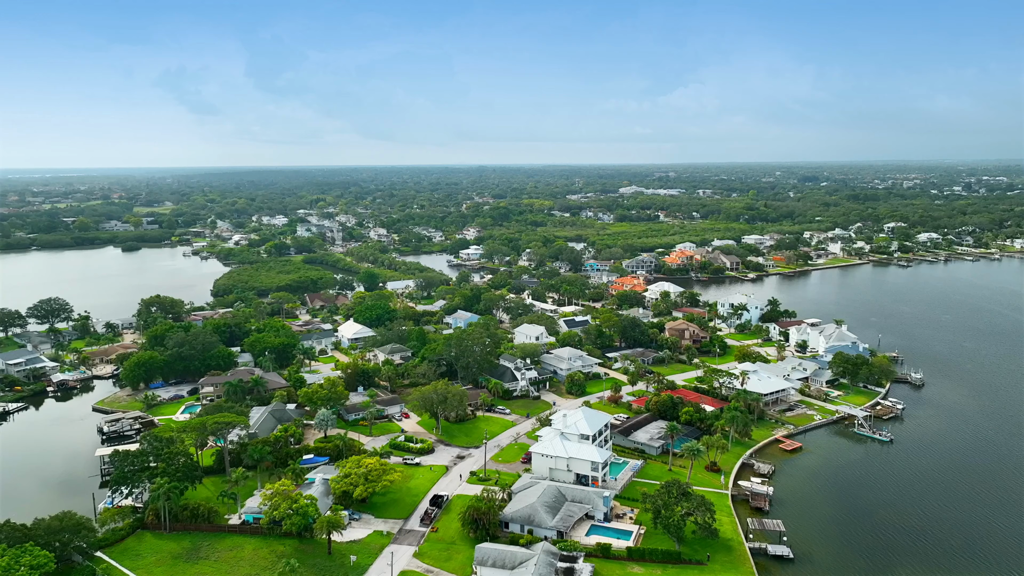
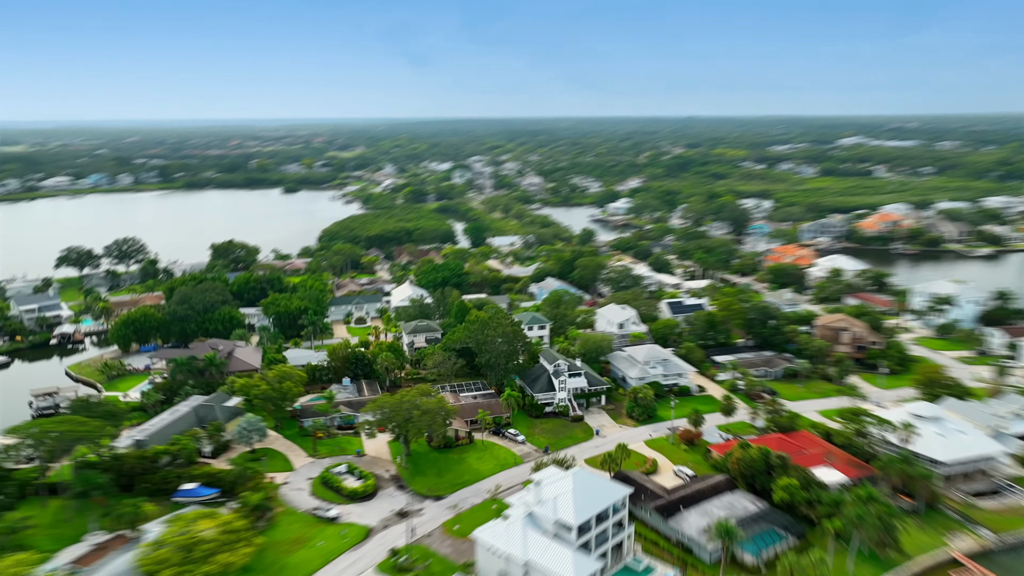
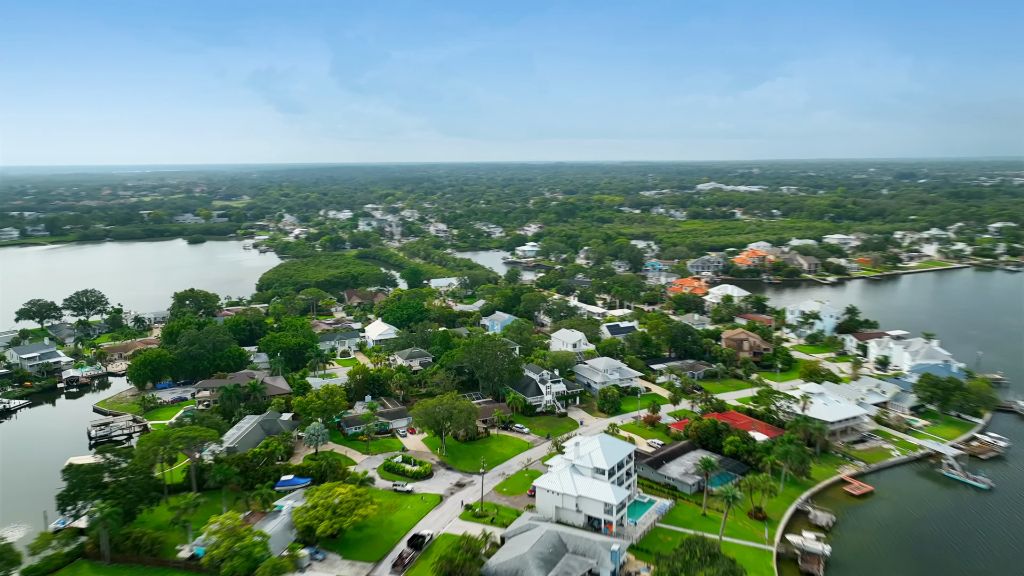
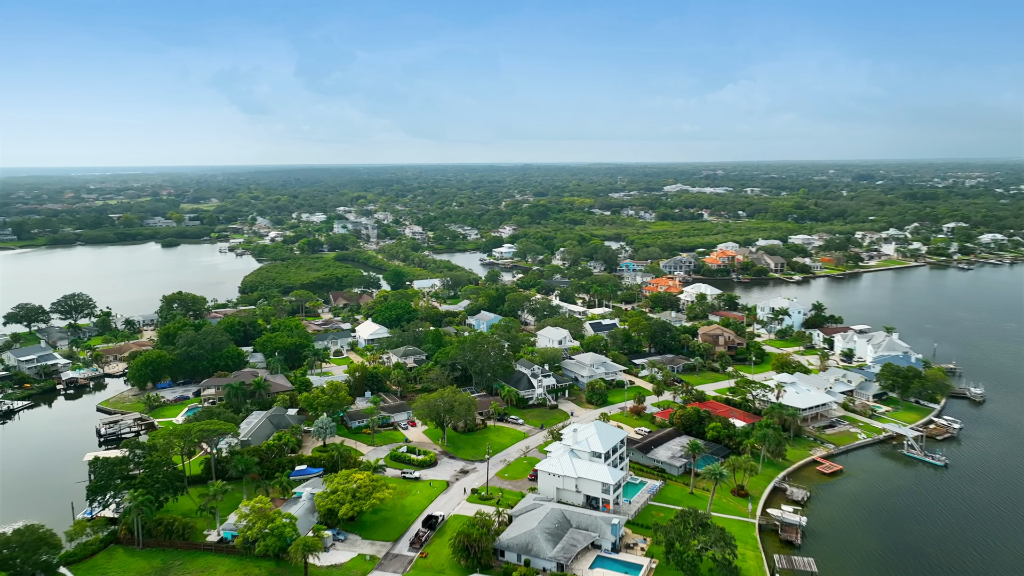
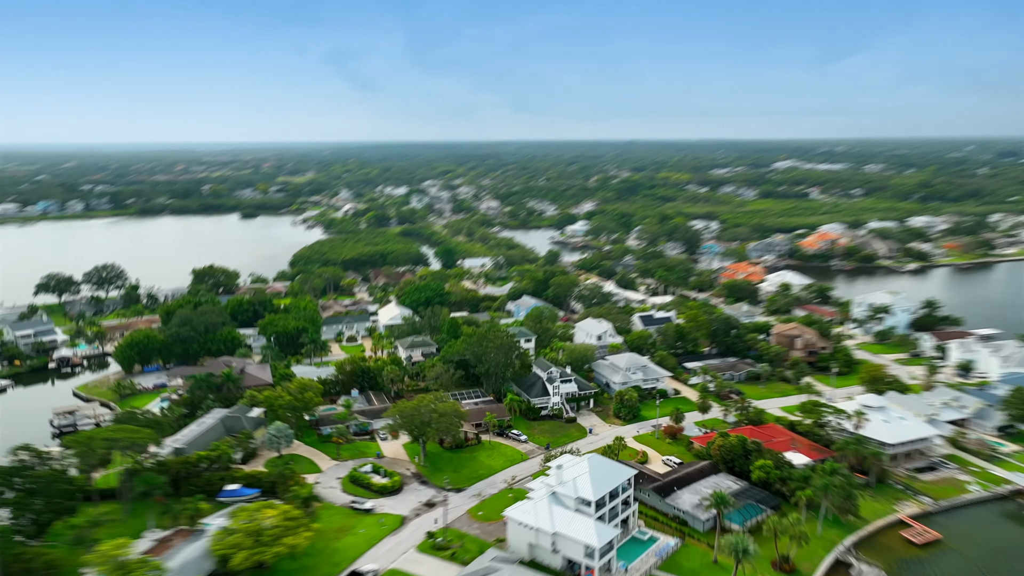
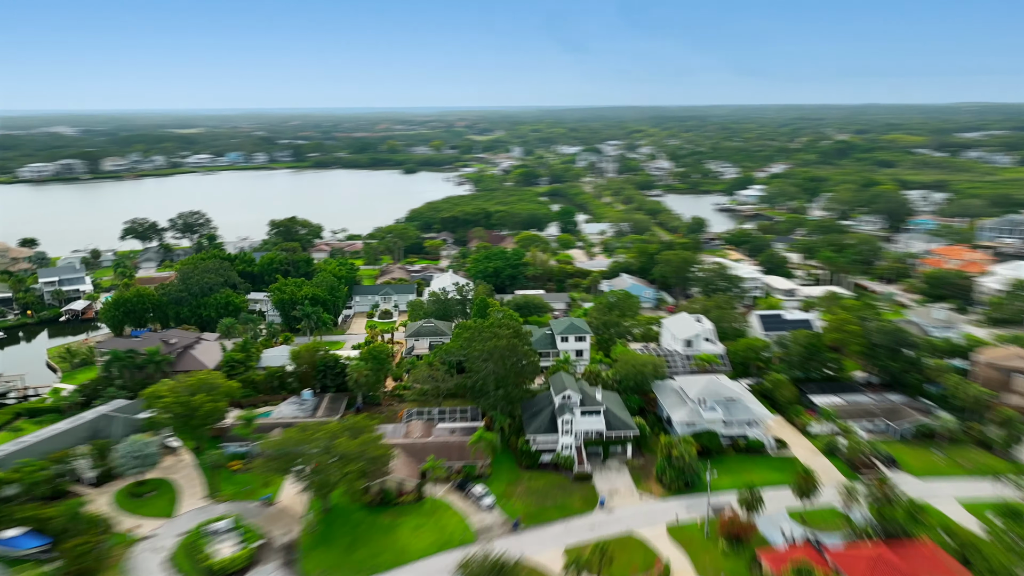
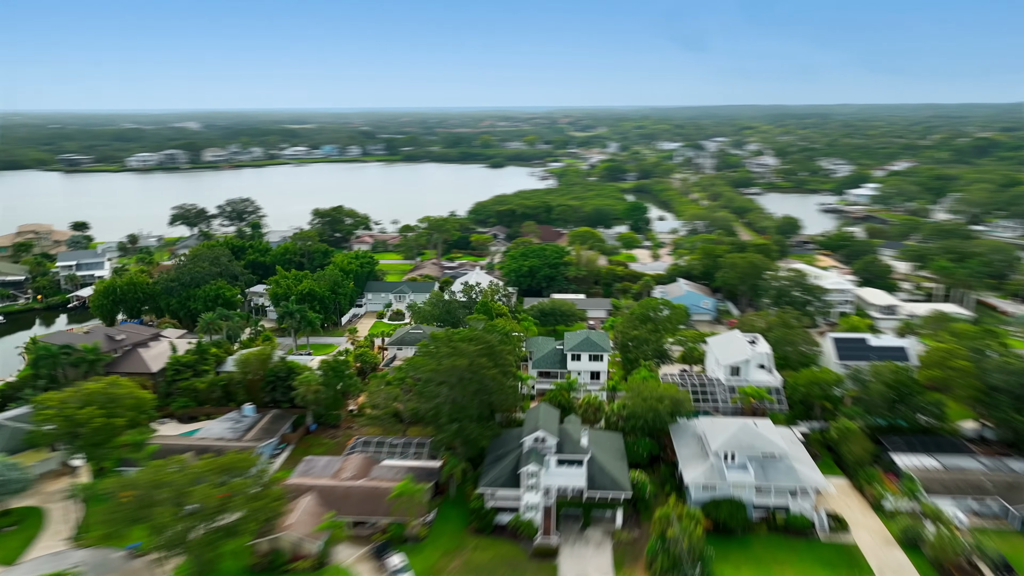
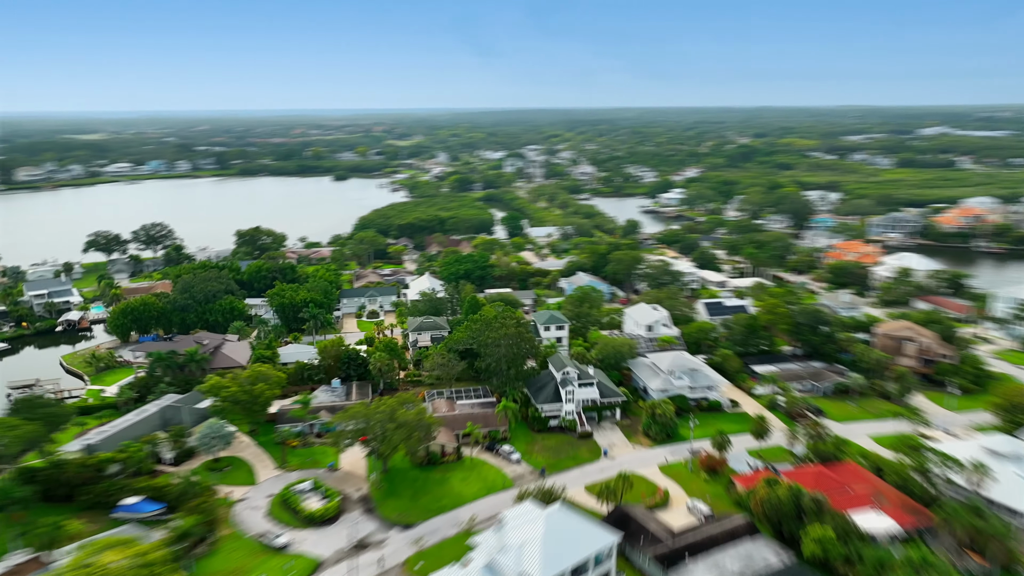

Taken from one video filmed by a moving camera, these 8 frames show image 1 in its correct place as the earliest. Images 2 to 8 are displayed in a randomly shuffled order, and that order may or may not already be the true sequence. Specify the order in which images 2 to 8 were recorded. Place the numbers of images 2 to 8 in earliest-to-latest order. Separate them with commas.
4, 3, 5, 2, 8, 6, 7
